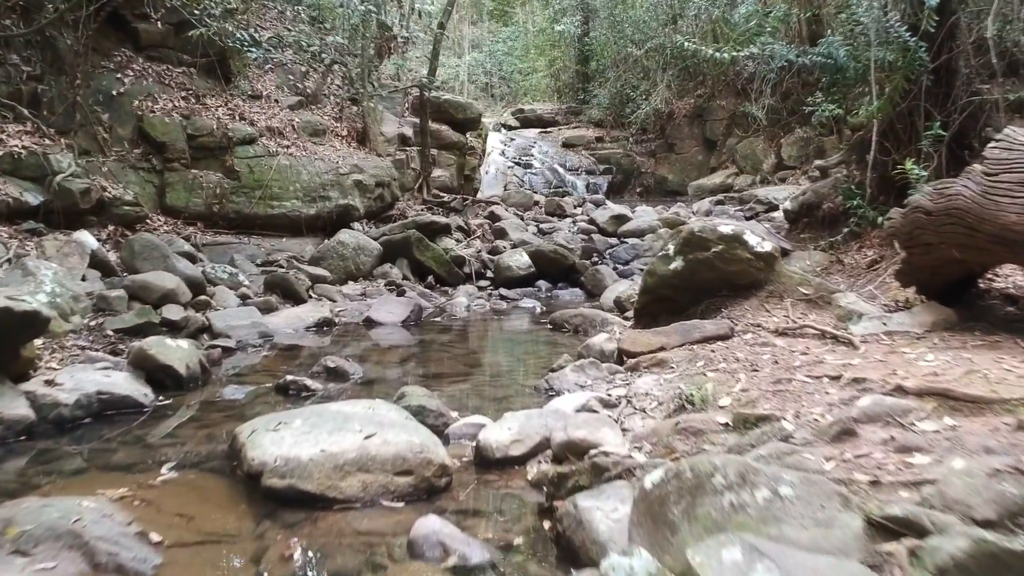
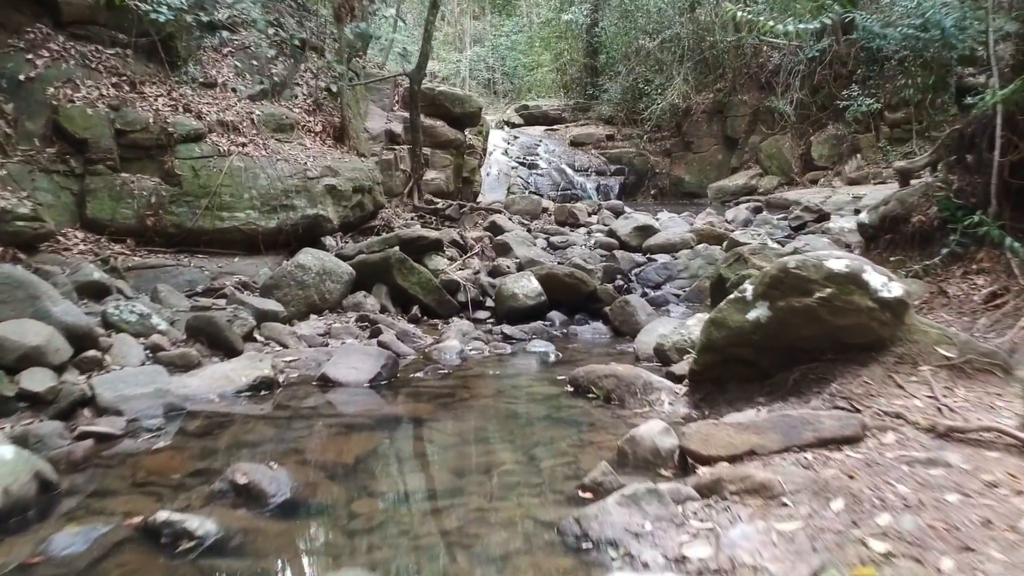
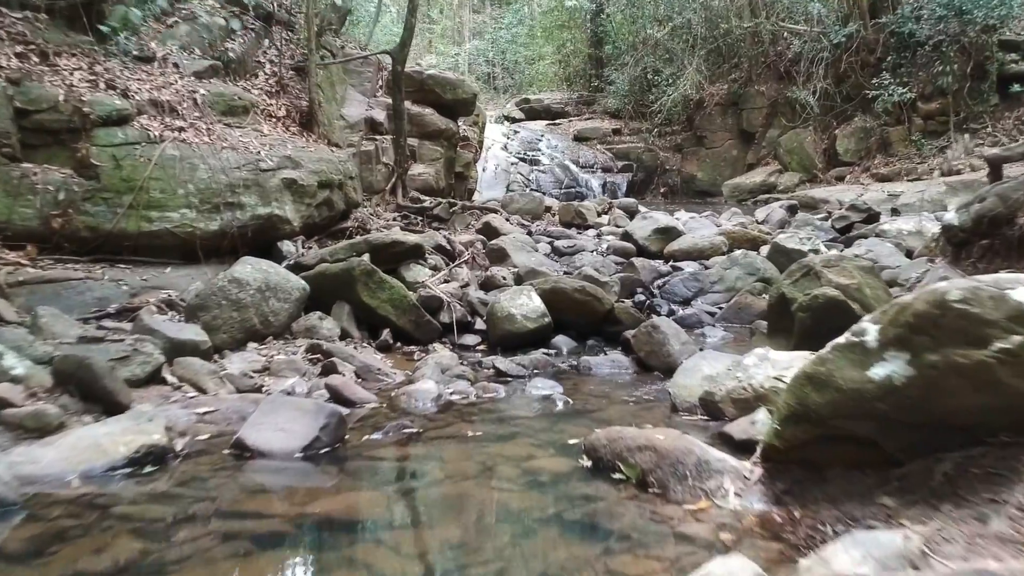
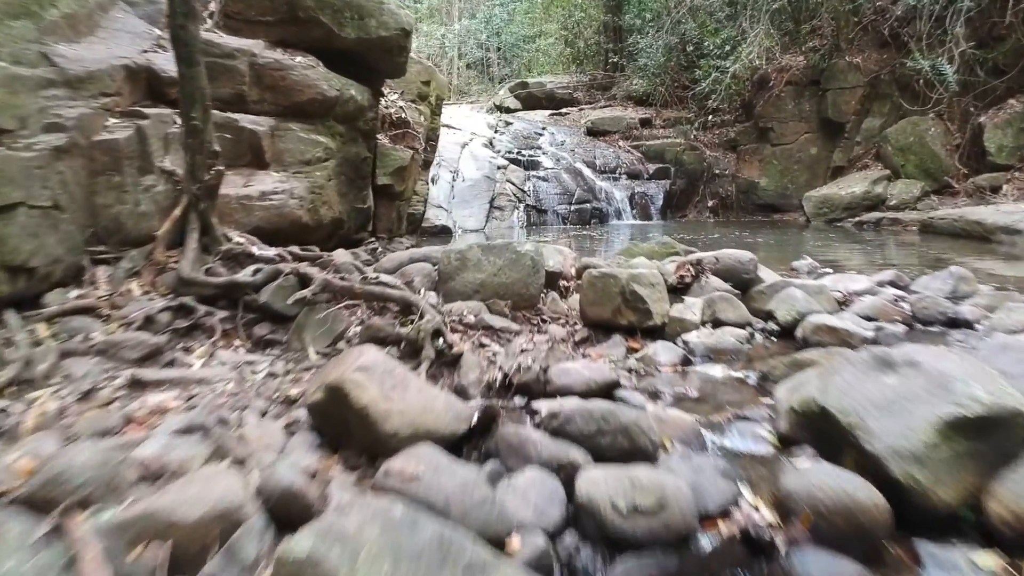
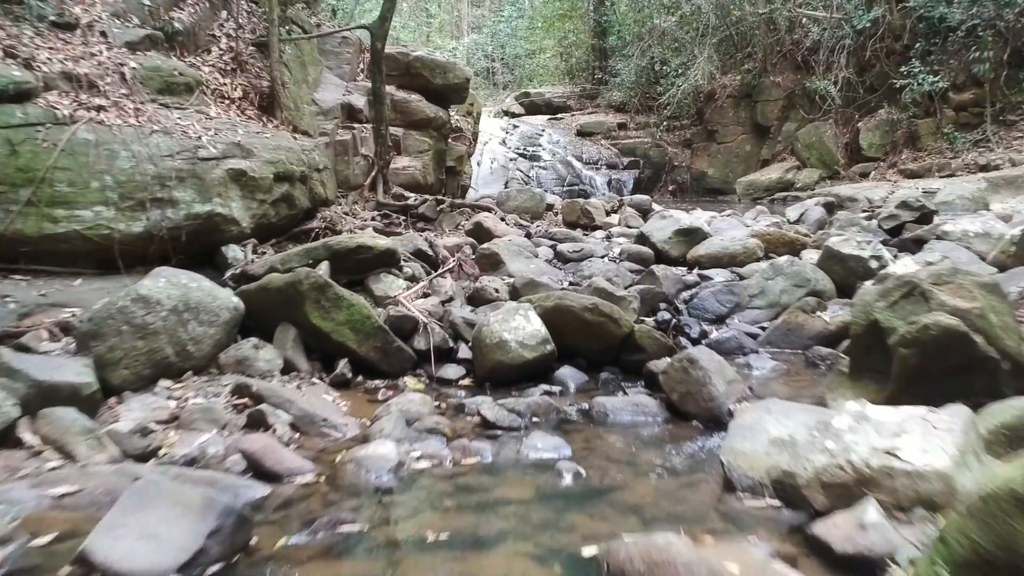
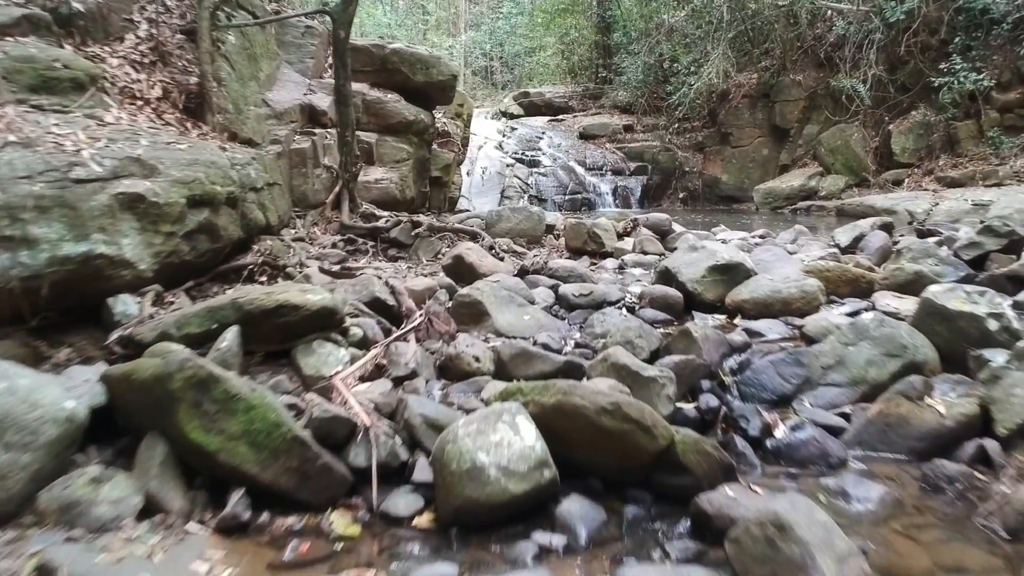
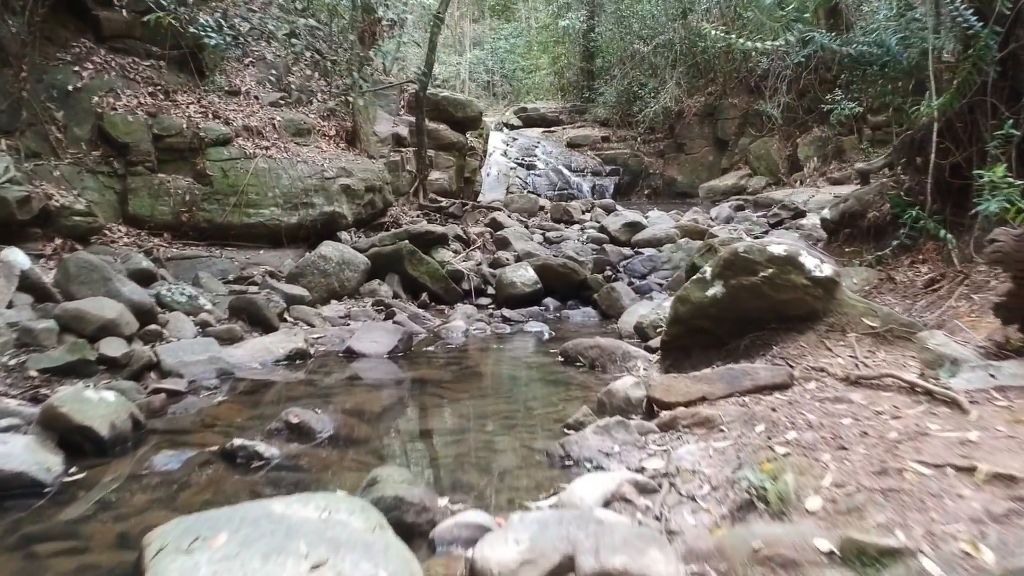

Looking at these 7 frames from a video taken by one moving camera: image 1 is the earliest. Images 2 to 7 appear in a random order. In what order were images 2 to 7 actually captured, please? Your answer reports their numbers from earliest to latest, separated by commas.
7, 2, 3, 5, 6, 4
